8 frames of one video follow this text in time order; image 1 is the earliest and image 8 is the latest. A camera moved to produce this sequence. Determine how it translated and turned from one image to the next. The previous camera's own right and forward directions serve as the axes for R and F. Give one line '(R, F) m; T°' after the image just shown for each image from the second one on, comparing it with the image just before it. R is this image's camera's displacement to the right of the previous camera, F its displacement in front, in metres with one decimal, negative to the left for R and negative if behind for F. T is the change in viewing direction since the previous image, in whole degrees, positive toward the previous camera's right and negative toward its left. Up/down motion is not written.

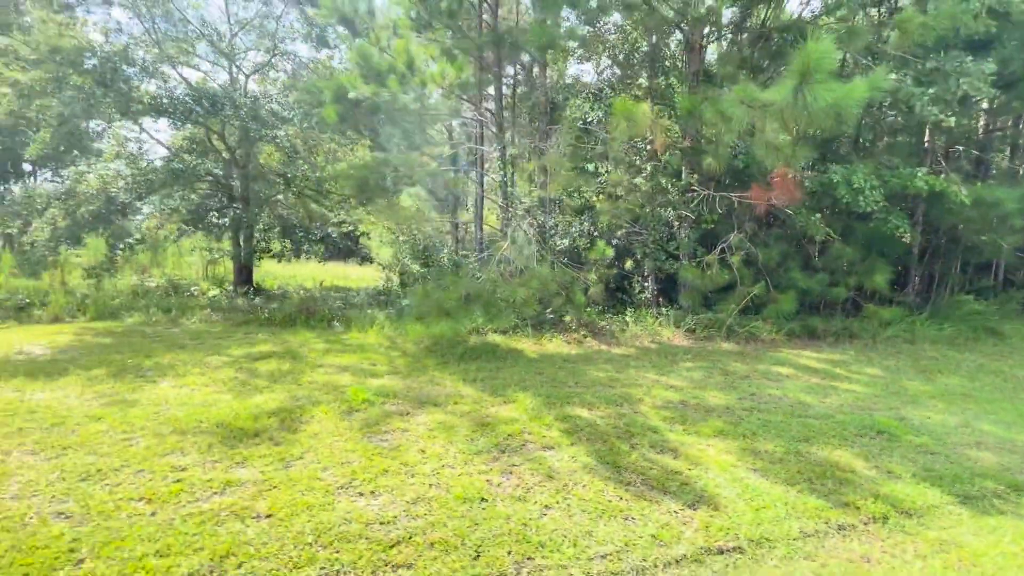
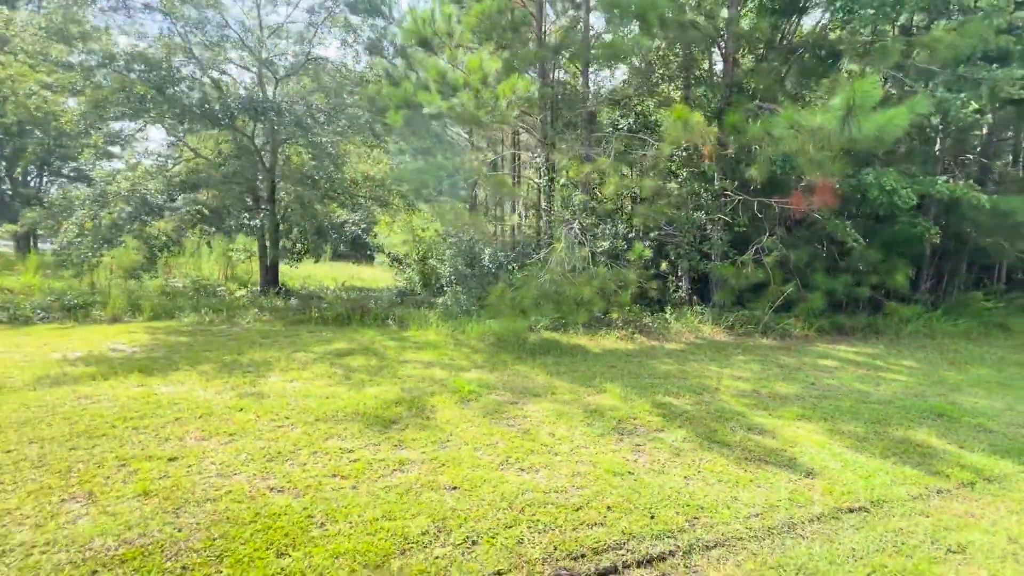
(-0.8, -0.3) m; +2°
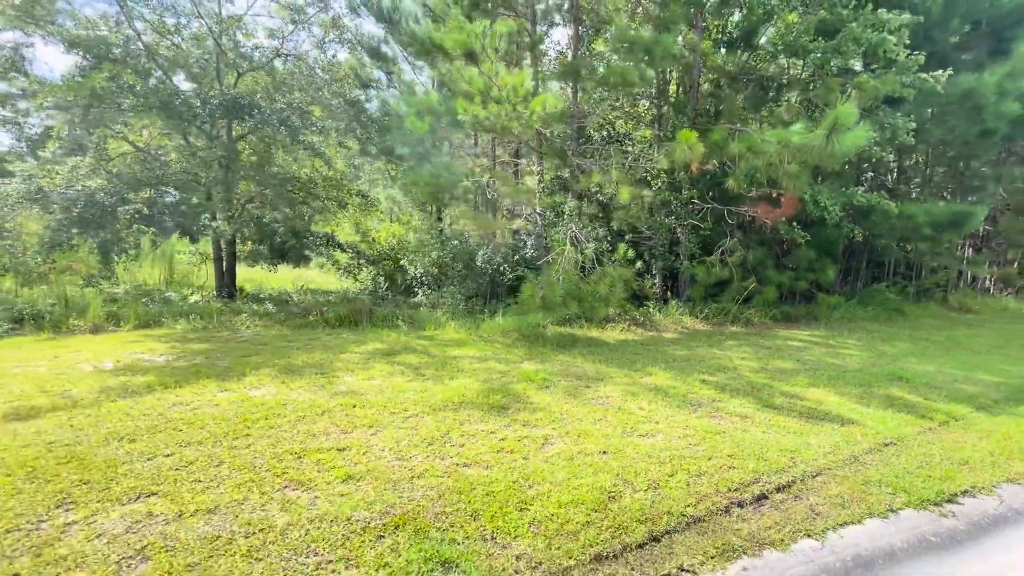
(-1.2, -0.3) m; +10°
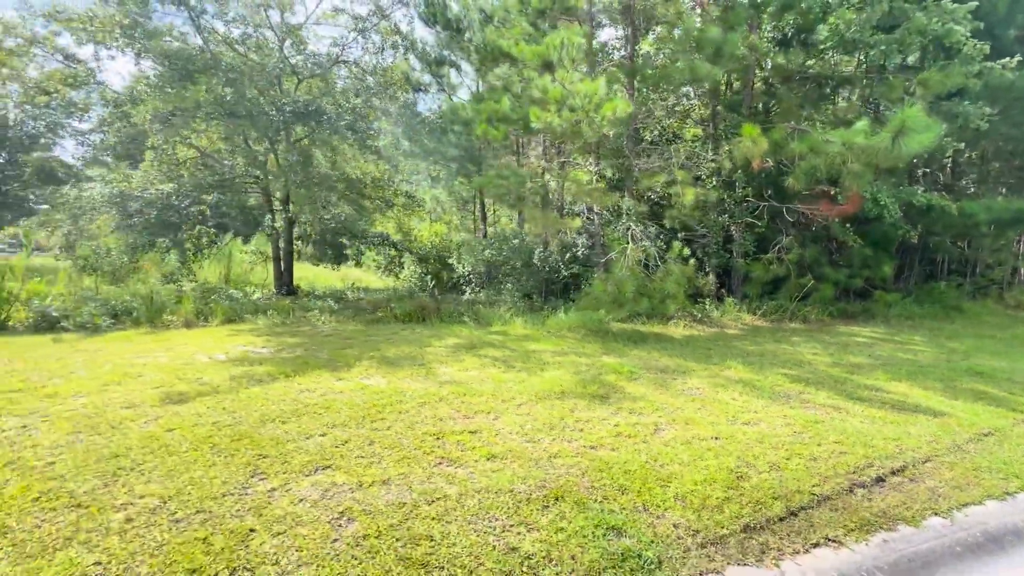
(-0.6, -0.2) m; -2°
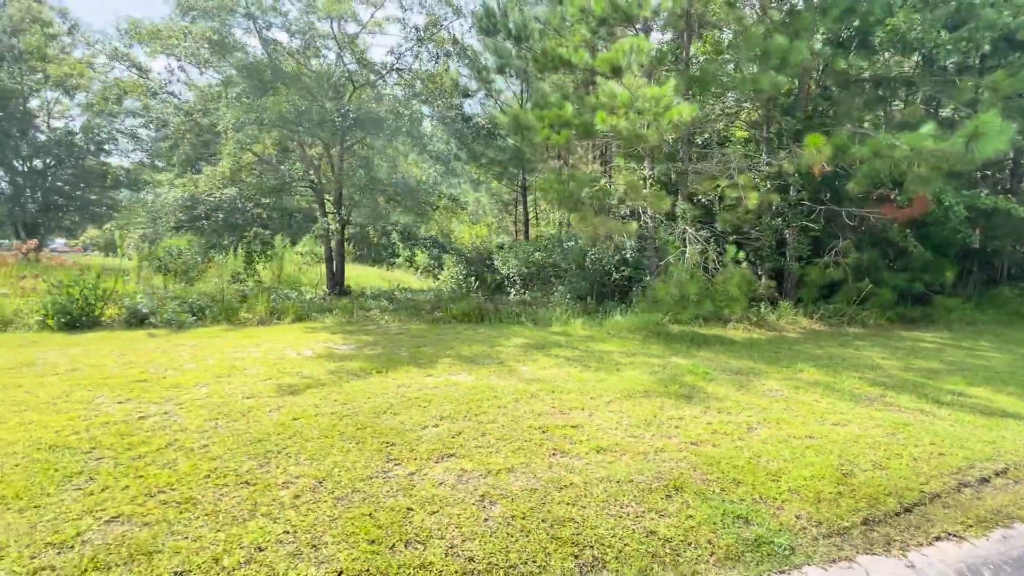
(-0.5, -0.2) m; -3°
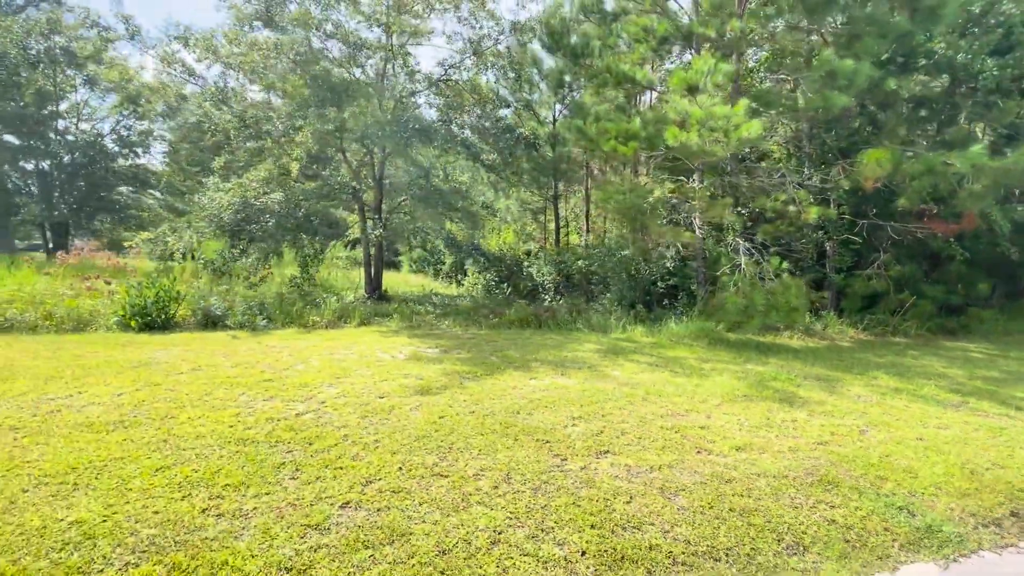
(-0.9, -0.2) m; +1°
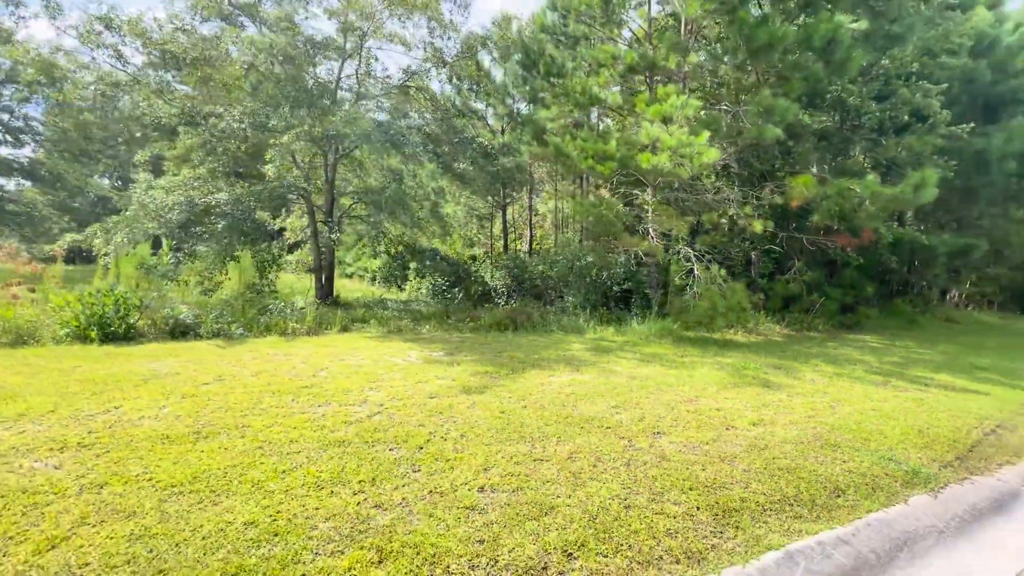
(-1.0, -0.2) m; +11°
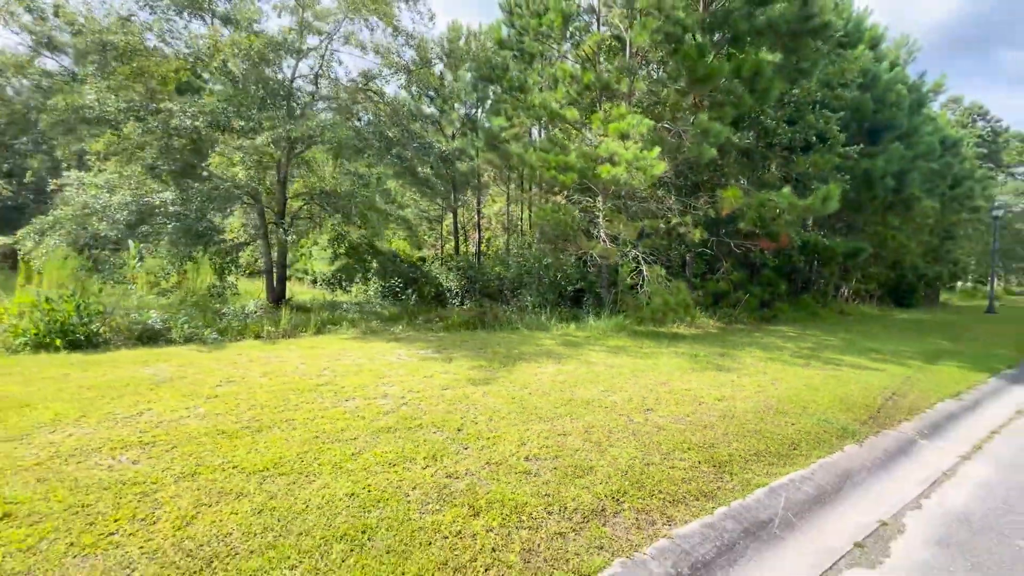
(-0.6, -0.4) m; +9°
